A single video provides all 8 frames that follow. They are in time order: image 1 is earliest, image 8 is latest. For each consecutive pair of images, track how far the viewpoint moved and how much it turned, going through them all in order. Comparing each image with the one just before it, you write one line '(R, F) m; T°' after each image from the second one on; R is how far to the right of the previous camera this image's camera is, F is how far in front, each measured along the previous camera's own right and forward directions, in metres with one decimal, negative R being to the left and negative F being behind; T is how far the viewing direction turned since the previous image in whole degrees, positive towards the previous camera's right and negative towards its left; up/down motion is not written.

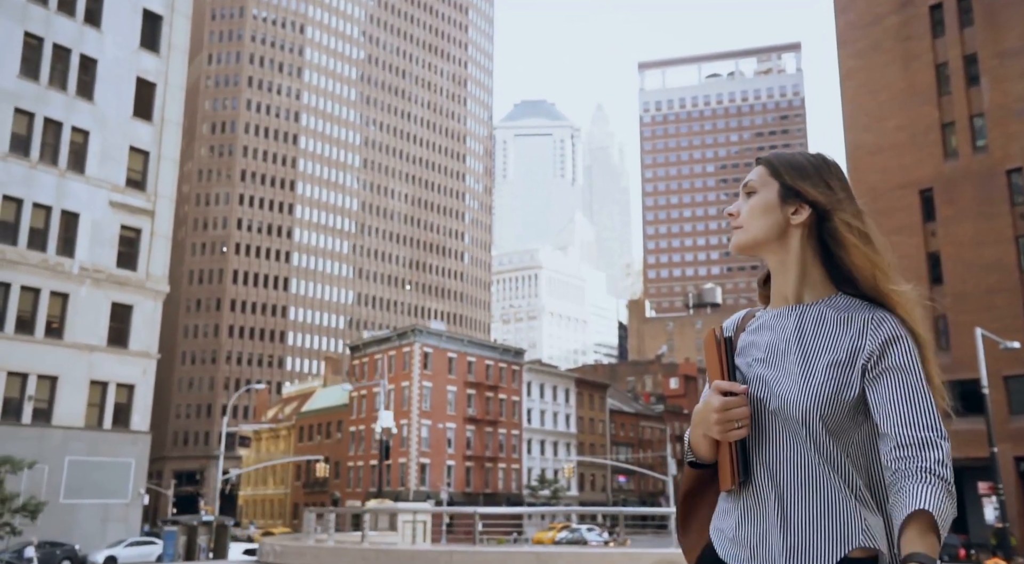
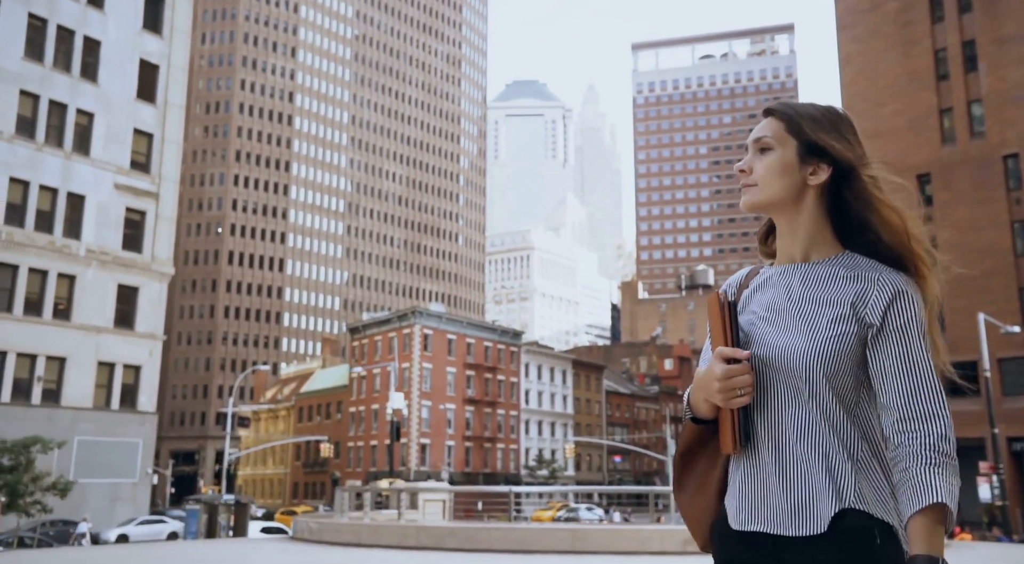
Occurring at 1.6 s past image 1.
(-0.6, -0.5) m; +1°
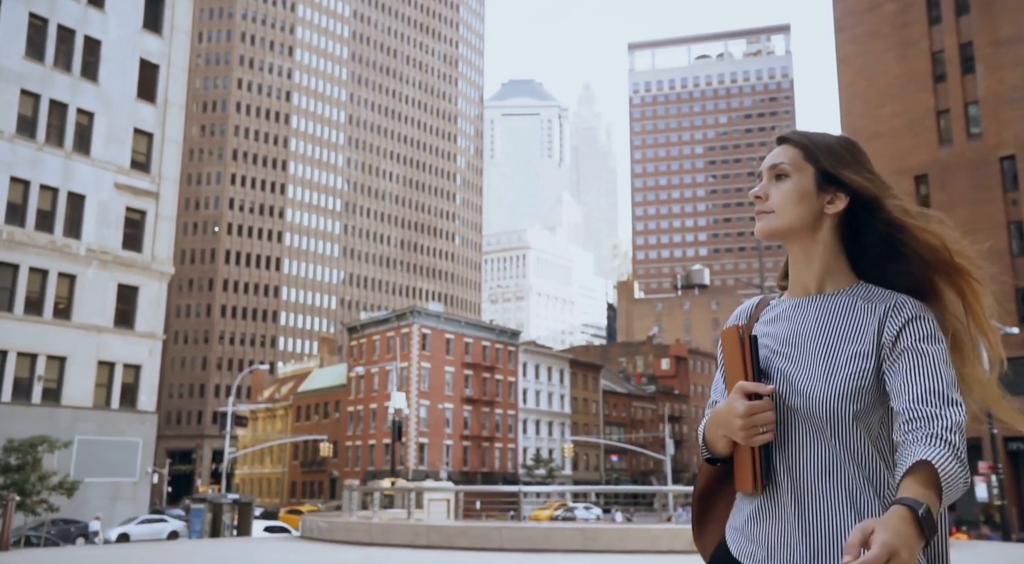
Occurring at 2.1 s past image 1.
(-0.2, -0.1) m; 0°
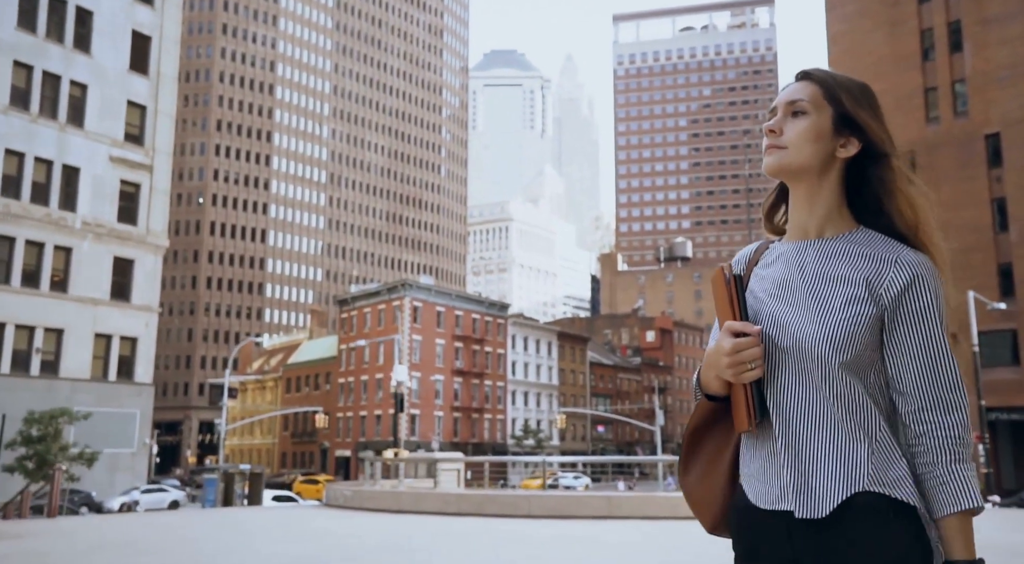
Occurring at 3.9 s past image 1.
(-0.6, -0.5) m; +1°
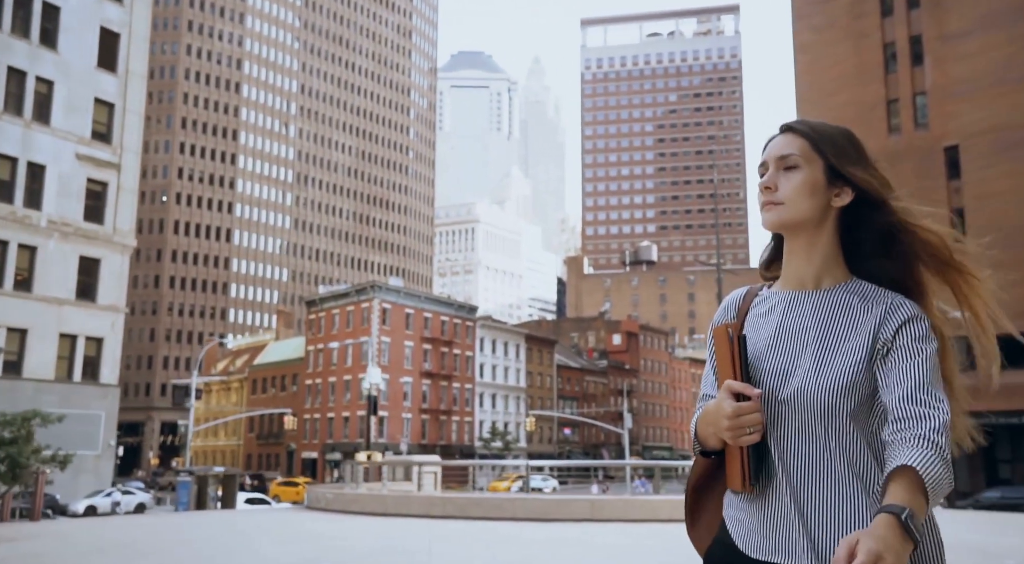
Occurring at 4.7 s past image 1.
(-0.3, -0.2) m; +2°
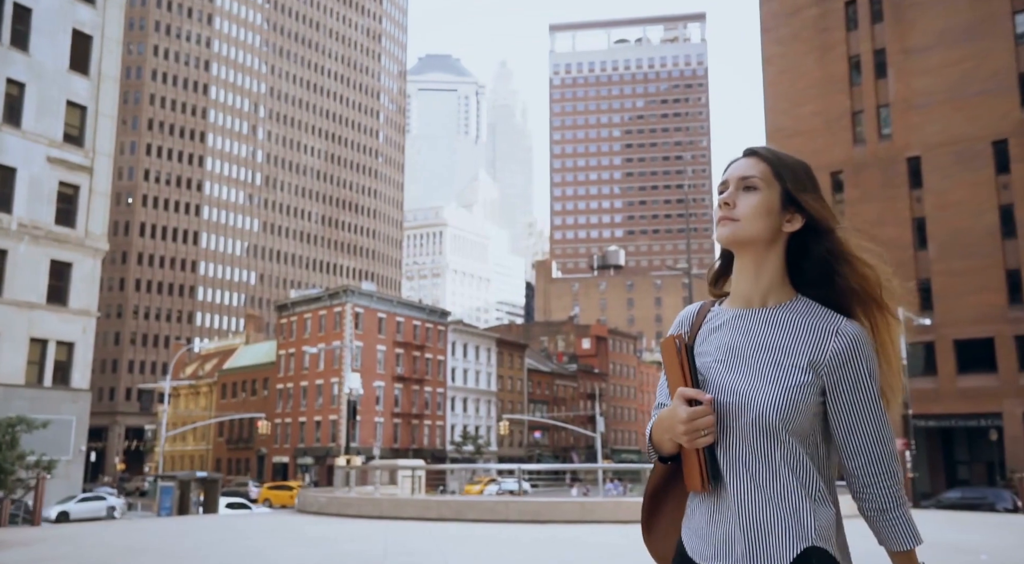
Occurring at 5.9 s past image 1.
(-0.4, -0.4) m; +2°
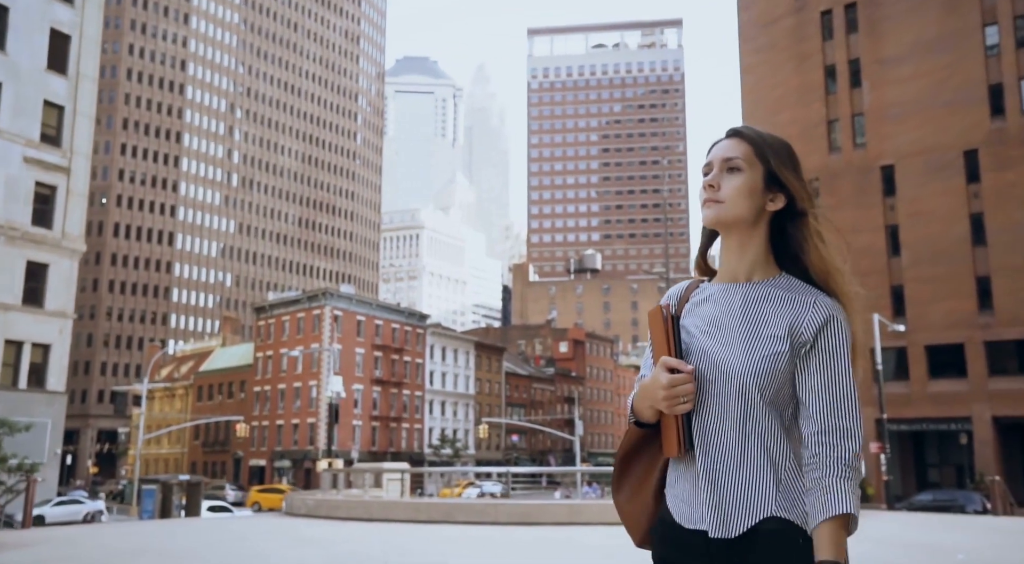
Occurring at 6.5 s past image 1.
(-0.2, -0.2) m; +2°
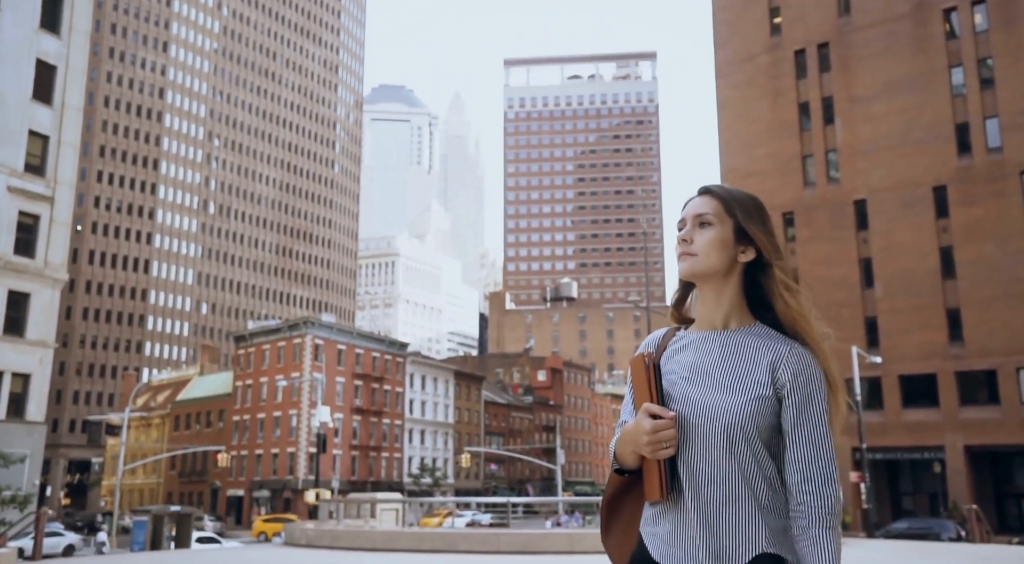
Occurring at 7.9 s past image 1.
(-0.4, -0.5) m; +2°
